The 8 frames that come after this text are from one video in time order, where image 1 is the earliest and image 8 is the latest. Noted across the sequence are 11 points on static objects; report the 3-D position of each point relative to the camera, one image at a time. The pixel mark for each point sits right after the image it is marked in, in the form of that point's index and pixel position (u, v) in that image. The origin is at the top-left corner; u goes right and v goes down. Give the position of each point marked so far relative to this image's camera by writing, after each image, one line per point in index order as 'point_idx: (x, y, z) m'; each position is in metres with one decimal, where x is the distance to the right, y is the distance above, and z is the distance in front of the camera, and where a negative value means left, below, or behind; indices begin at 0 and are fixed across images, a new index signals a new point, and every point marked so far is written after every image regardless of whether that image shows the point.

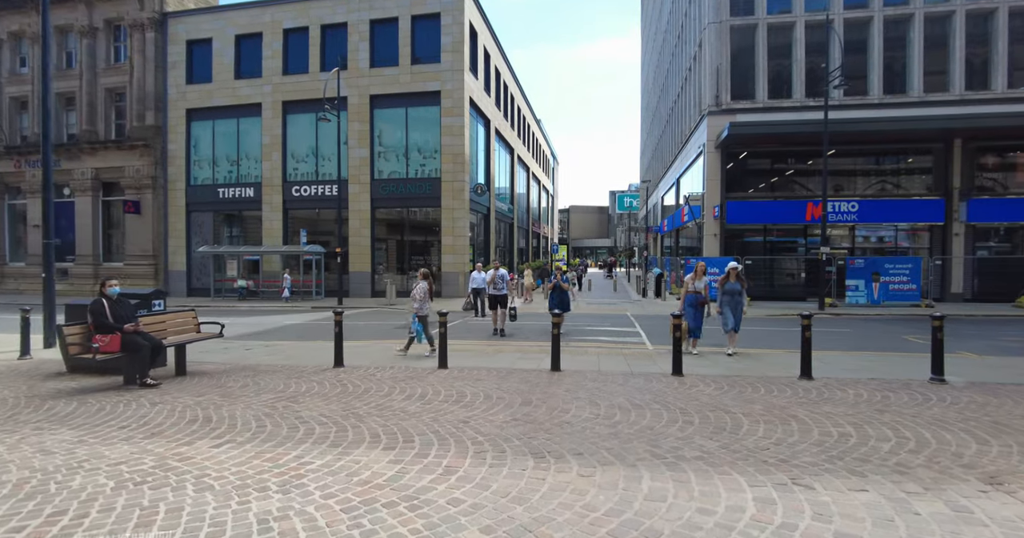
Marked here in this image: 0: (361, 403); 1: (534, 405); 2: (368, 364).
0: (-1.7, -1.5, +5.7) m
1: (+0.2, -1.5, +5.5) m
2: (-2.6, -1.7, +8.9) m
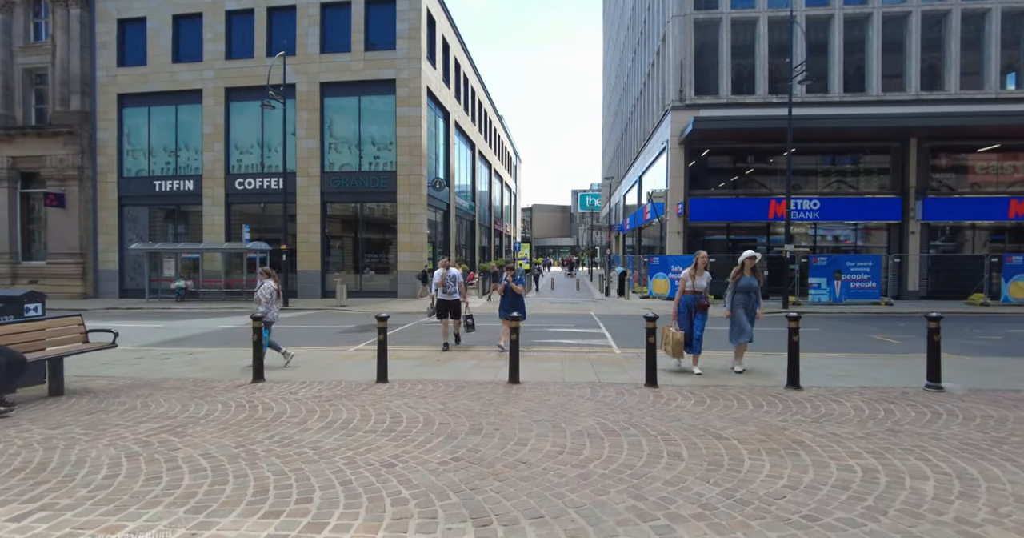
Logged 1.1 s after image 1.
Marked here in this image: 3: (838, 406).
0: (-2.2, -1.5, +4.5) m
1: (-0.2, -1.4, +4.4) m
2: (-3.3, -1.6, +7.6) m
3: (+3.5, -1.5, +5.5) m
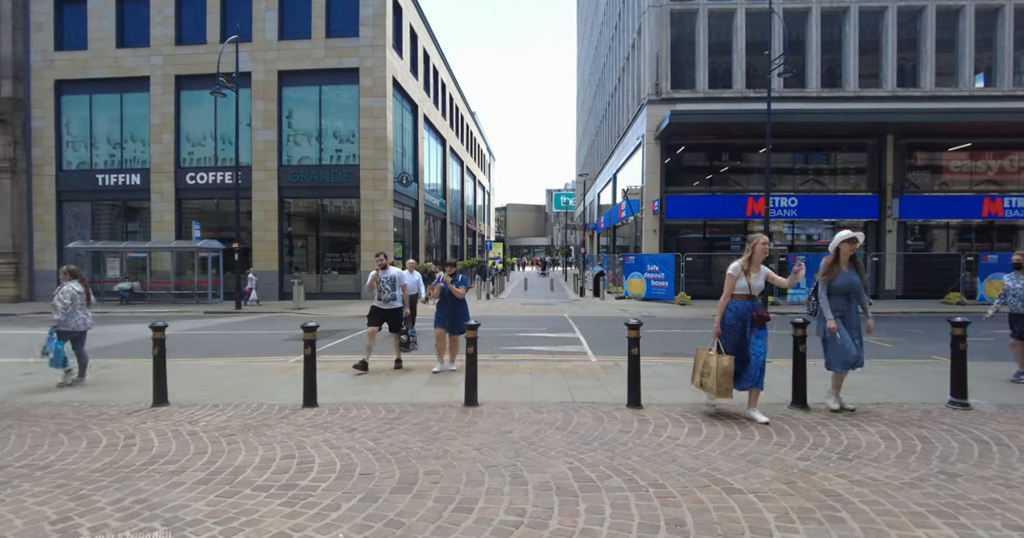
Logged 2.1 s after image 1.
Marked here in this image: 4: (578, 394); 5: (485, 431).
0: (-2.6, -1.5, +3.2) m
1: (-0.6, -1.4, +3.2) m
2: (-3.8, -1.6, +6.3) m
3: (+3.1, -1.5, +4.5) m
4: (+0.8, -1.5, +6.1) m
5: (-0.3, -1.5, +4.6) m
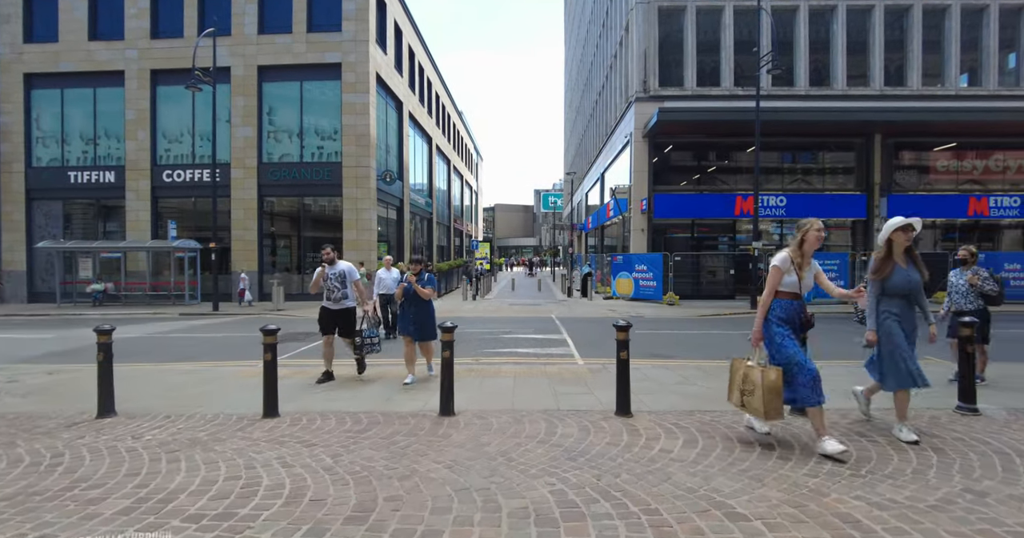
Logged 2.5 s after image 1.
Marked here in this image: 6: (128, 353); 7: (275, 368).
0: (-2.7, -1.4, +2.7) m
1: (-0.8, -1.4, +2.8) m
2: (-4.0, -1.6, +5.8) m
3: (+2.9, -1.4, +4.1) m
4: (+0.6, -1.5, +5.7) m
5: (-0.4, -1.4, +4.1) m
6: (-8.6, -1.9, +11.3) m
7: (-2.5, -1.0, +5.3) m
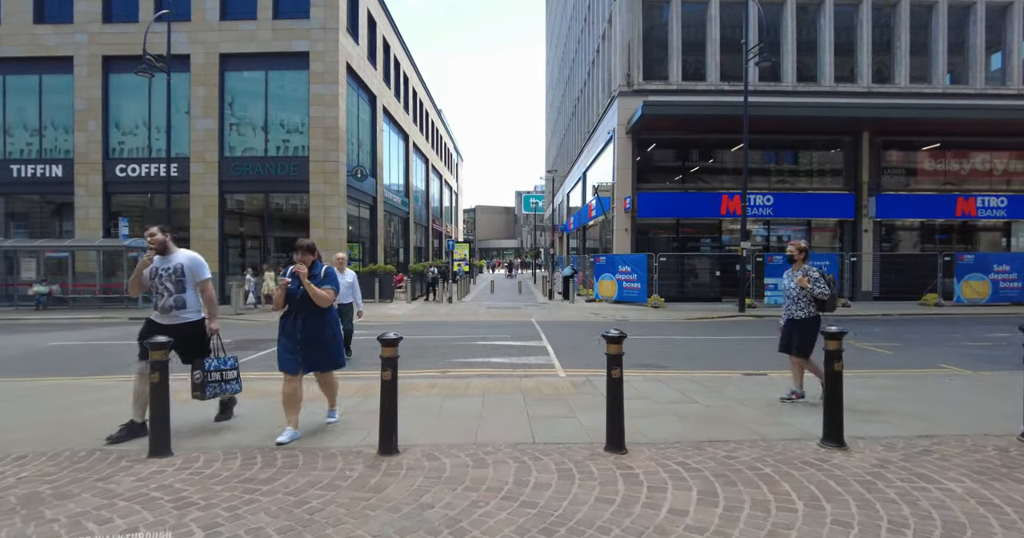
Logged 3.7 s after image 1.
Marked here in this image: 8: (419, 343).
0: (-2.9, -1.4, +1.5) m
1: (-1.0, -1.3, +1.6) m
2: (-4.4, -1.6, +4.5) m
3: (+2.6, -1.4, +3.1) m
4: (+0.3, -1.4, +4.6) m
5: (-0.7, -1.4, +3.0) m
6: (-9.1, -1.9, +9.8) m
7: (-2.8, -1.0, +4.0) m
8: (-2.0, -1.6, +10.8) m
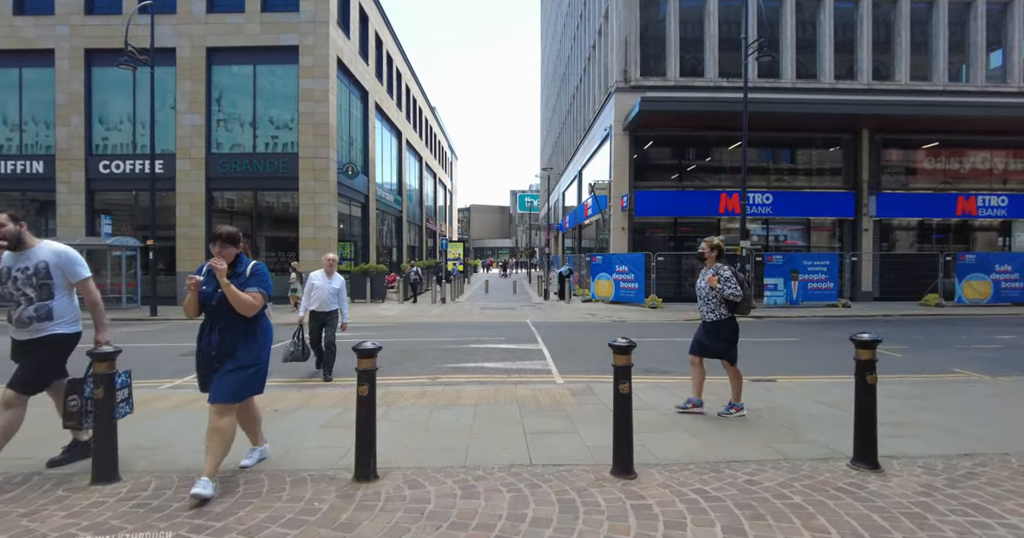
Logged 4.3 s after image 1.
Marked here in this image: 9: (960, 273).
0: (-3.0, -1.4, +1.0) m
1: (-1.0, -1.3, +1.1) m
2: (-4.4, -1.6, +4.0) m
3: (+2.6, -1.4, +2.6) m
4: (+0.2, -1.4, +4.1) m
5: (-0.7, -1.4, +2.5) m
6: (-9.2, -1.9, +9.3) m
7: (-2.8, -1.0, +3.5) m
8: (-2.1, -1.6, +10.3) m
9: (+16.9, -0.2, +19.0) m
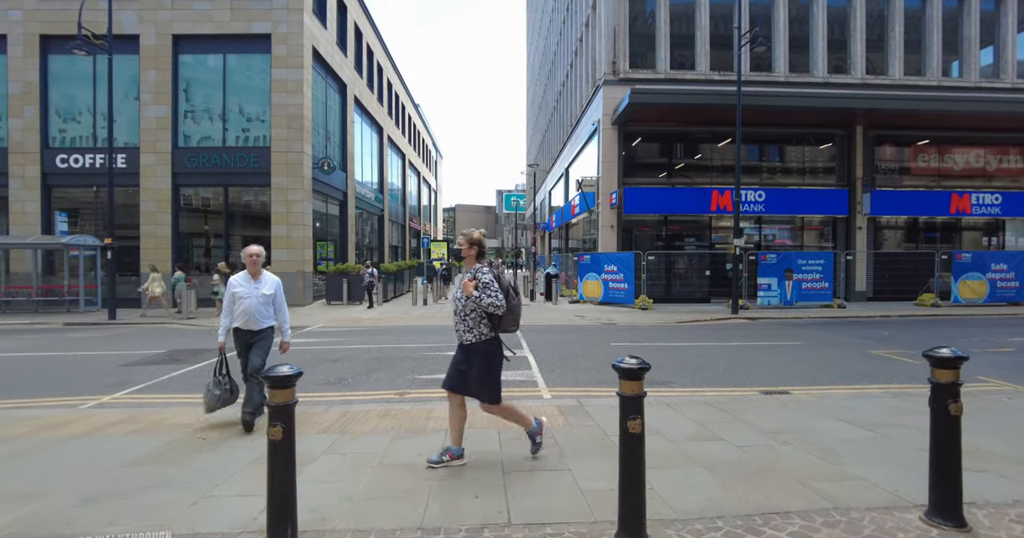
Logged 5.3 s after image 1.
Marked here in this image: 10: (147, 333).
0: (-3.0, -1.4, 0.0) m
1: (-1.1, -1.3, +0.2) m
2: (-4.6, -1.5, +3.0) m
3: (+2.5, -1.3, +1.8) m
4: (0.0, -1.4, +3.2) m
5: (-0.9, -1.4, +1.6) m
6: (-9.5, -1.9, +8.1) m
7: (-3.0, -1.0, +2.5) m
8: (-2.4, -1.6, +9.3) m
9: (+16.3, -0.1, +18.5) m
10: (-10.4, -1.9, +14.3) m
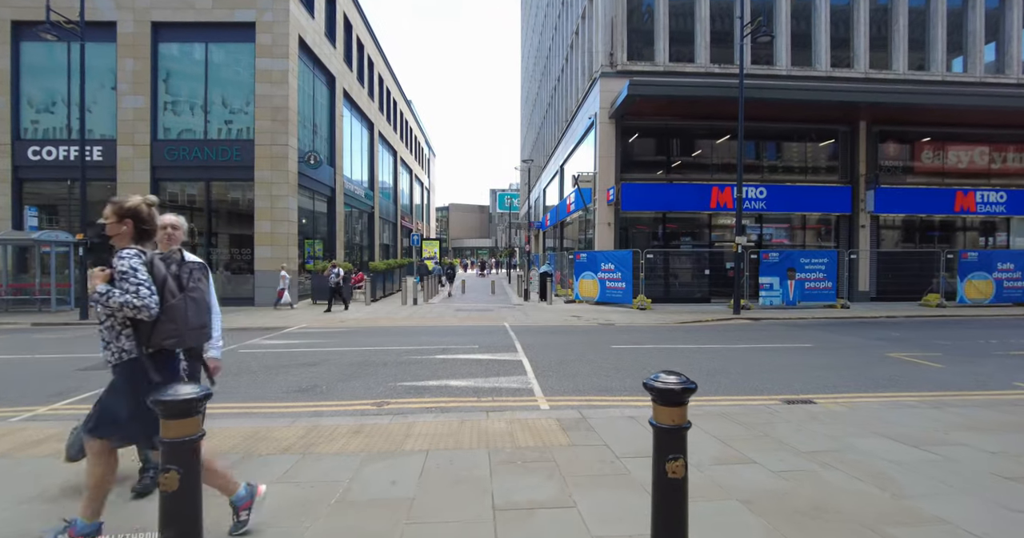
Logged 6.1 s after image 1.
0: (-3.0, -1.3, -0.8) m
1: (-1.1, -1.2, -0.5) m
2: (-4.6, -1.5, +2.2) m
3: (+2.5, -1.3, +1.1) m
4: (0.0, -1.4, +2.5) m
5: (-0.9, -1.3, +0.8) m
6: (-9.6, -1.8, +7.3) m
7: (-3.0, -0.9, +1.8) m
8: (-2.5, -1.5, +8.5) m
9: (+16.1, -0.1, +18.0) m
10: (-10.5, -1.8, +13.4) m
